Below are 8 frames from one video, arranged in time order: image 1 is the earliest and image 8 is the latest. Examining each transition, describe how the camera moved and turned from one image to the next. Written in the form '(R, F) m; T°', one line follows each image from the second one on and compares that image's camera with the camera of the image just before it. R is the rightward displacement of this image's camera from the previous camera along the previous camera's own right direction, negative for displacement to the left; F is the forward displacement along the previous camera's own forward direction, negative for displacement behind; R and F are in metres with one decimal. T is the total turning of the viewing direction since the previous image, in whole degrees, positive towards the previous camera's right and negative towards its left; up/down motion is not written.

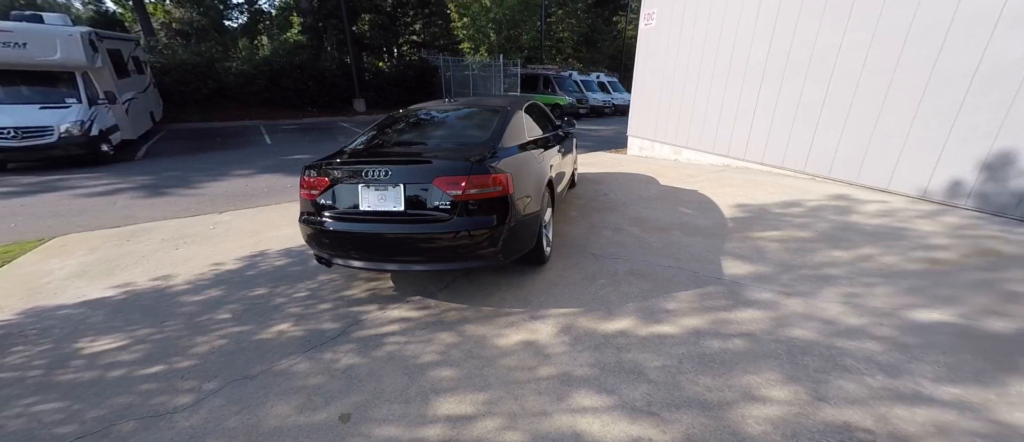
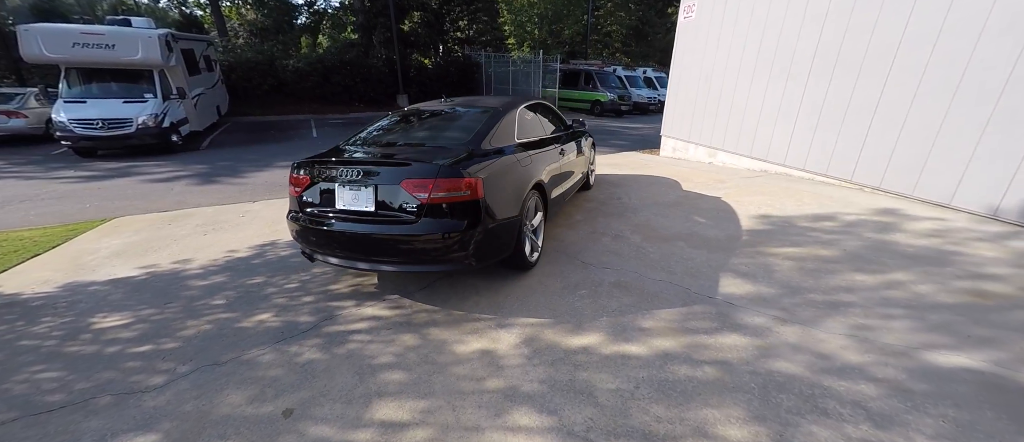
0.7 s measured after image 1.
(+0.6, +0.1) m; -7°
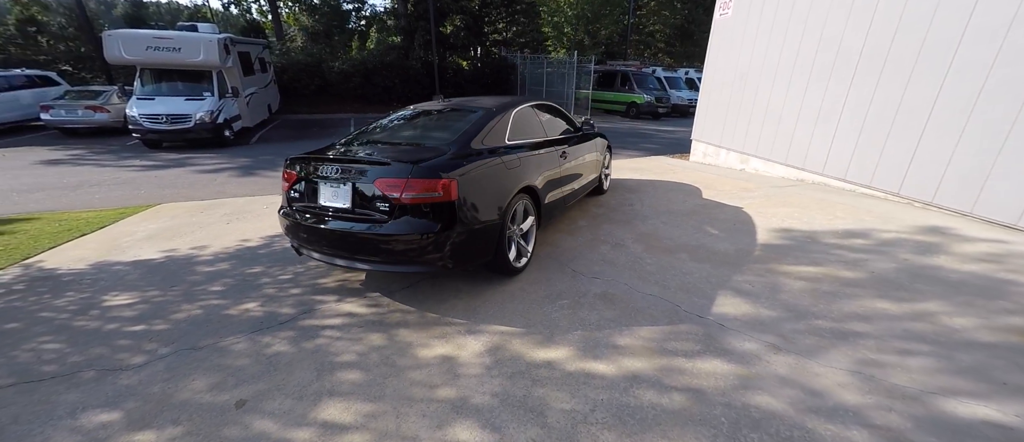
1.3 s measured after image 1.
(+0.5, +0.1) m; -6°
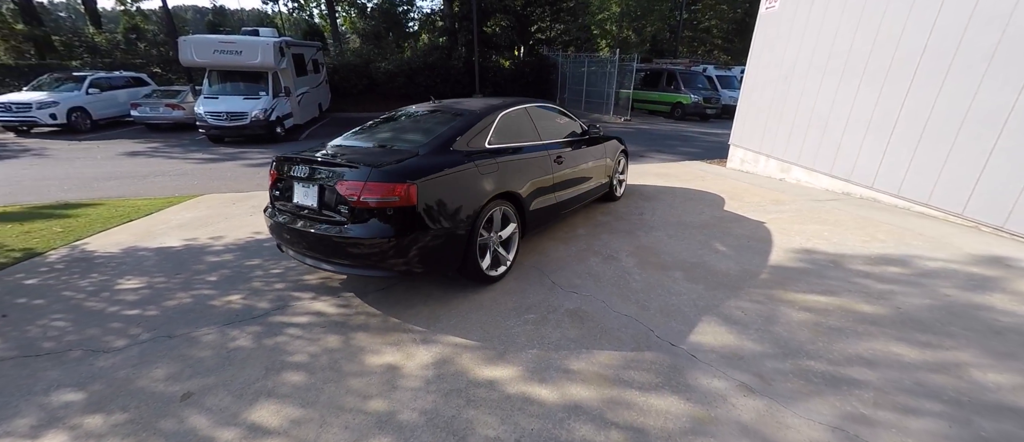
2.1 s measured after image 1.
(+0.6, +0.2) m; -7°
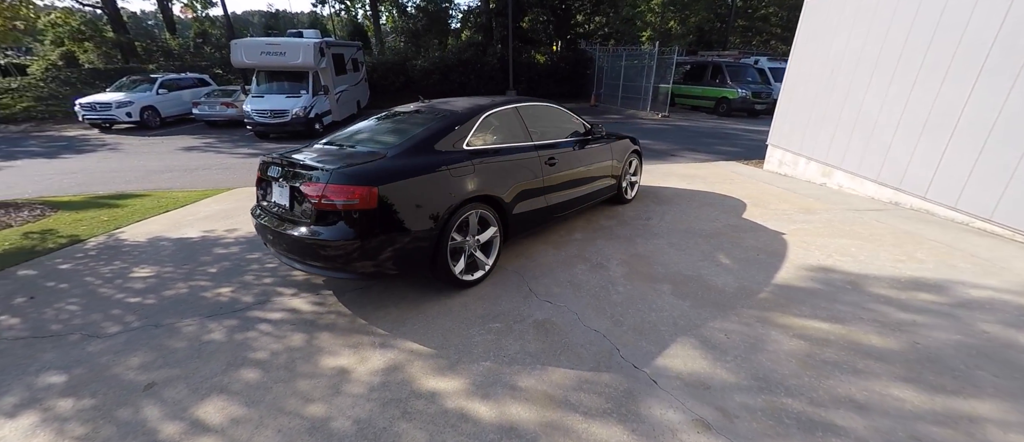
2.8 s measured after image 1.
(+0.5, +0.2) m; -6°
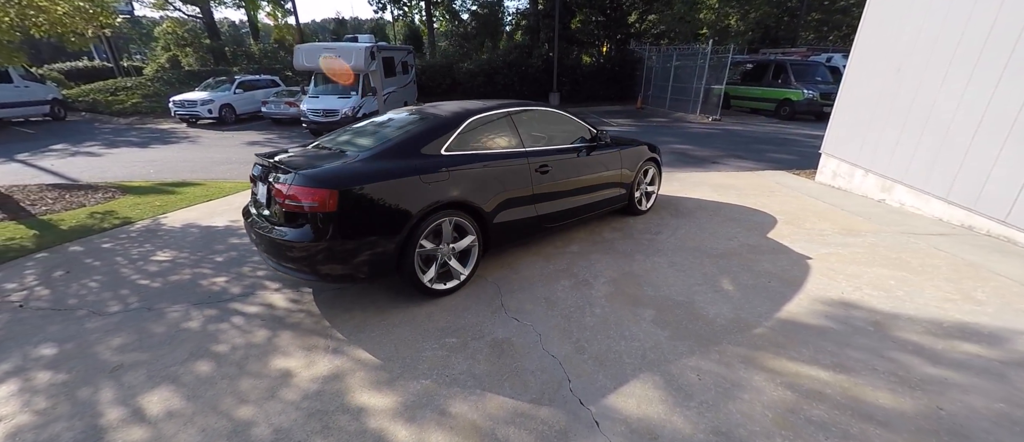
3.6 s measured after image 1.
(+0.6, +0.2) m; -8°
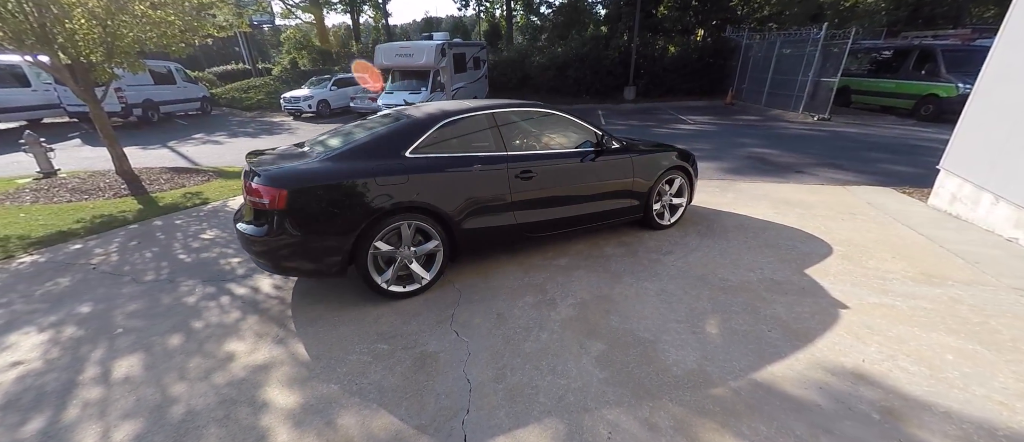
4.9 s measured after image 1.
(+0.9, +0.3) m; -13°
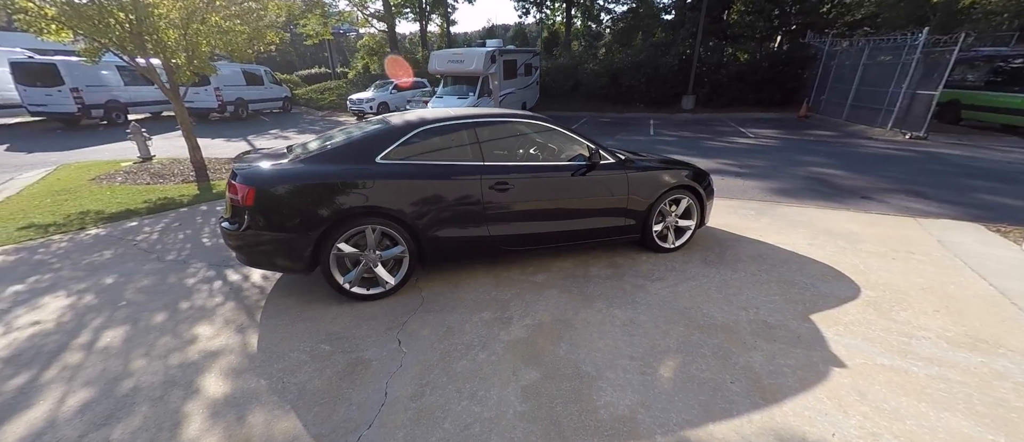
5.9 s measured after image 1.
(+0.7, +0.2) m; -9°
